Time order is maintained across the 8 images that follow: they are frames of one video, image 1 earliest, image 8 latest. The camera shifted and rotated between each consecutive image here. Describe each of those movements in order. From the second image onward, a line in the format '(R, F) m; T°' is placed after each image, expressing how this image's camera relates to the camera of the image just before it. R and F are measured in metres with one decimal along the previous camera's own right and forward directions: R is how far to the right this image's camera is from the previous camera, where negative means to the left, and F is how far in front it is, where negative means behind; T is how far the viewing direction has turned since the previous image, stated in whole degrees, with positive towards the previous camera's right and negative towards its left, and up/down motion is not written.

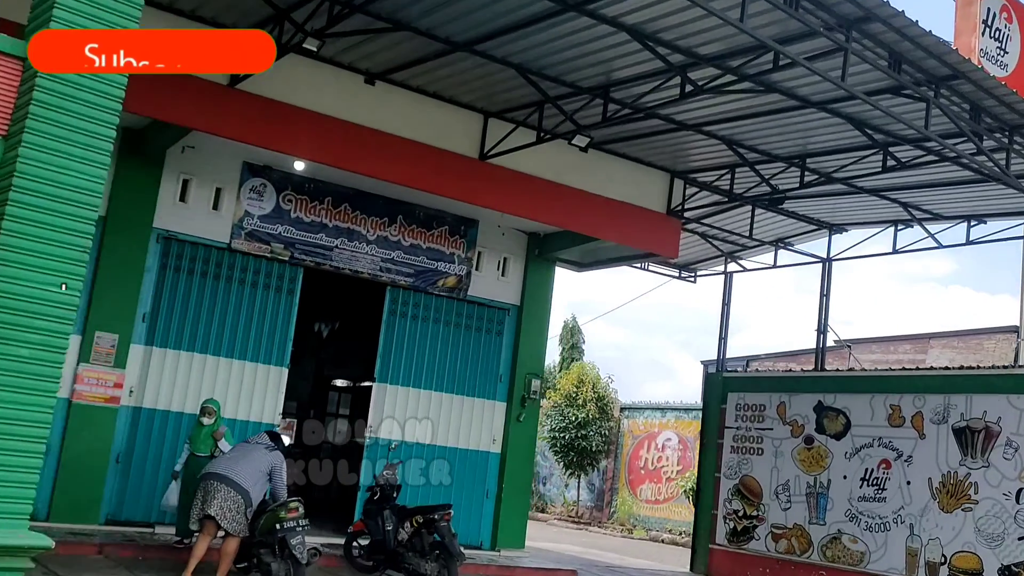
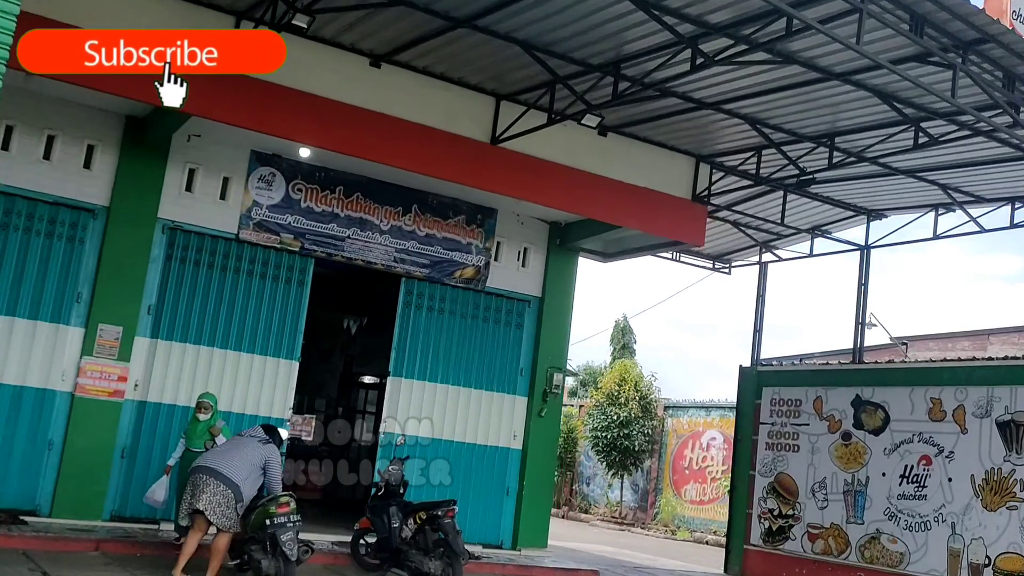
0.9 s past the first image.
(+0.3, +0.4) m; -3°
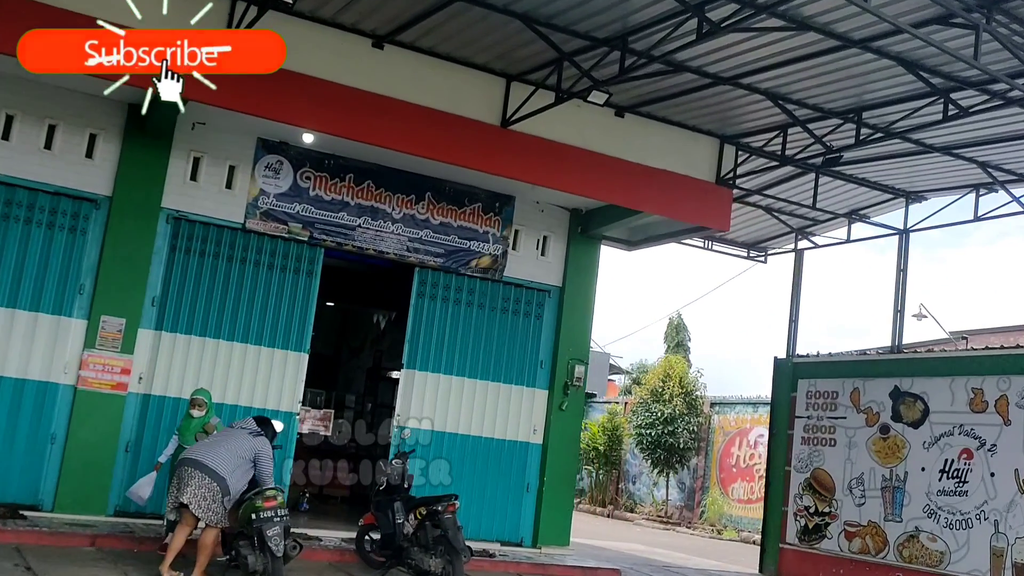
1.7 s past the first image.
(+0.4, +0.4) m; -3°
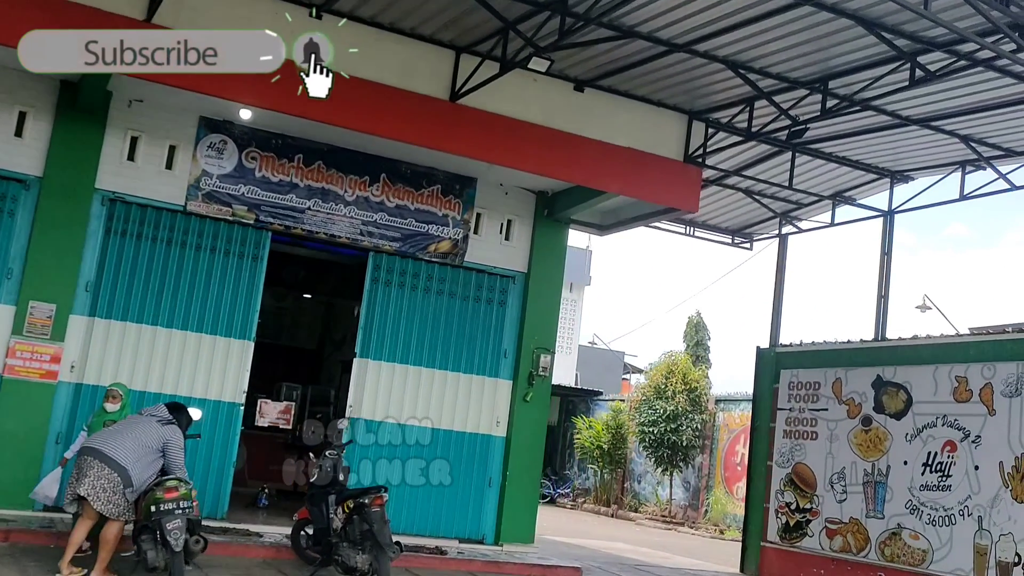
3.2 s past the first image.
(+0.6, +0.5) m; -1°
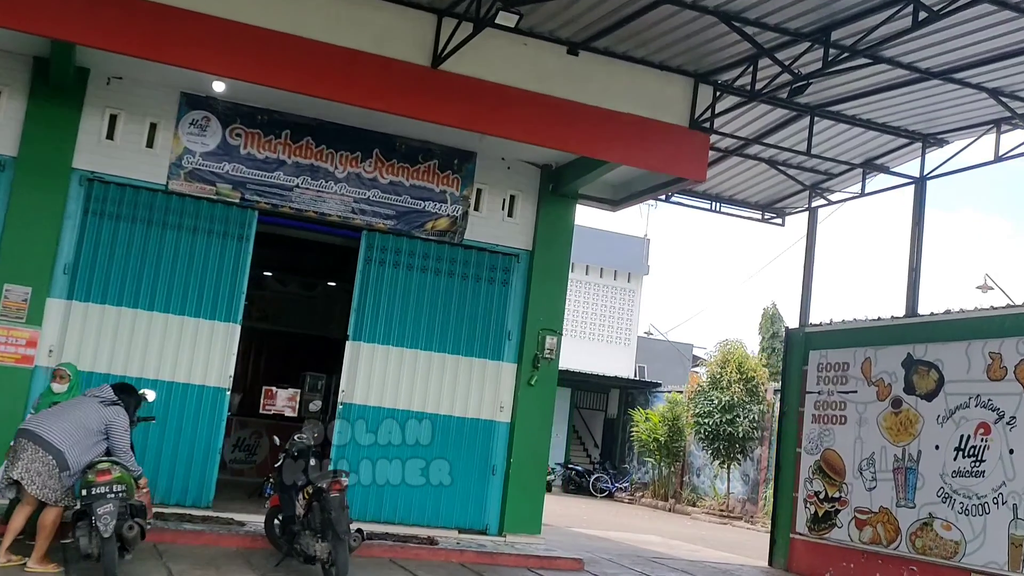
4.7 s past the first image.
(+0.6, +0.5) m; -4°
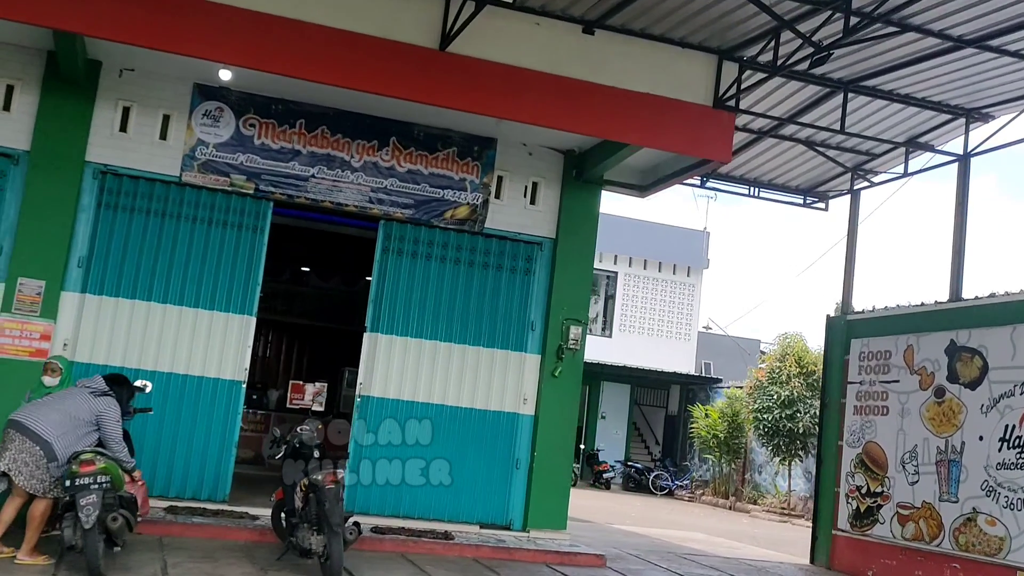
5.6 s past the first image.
(+0.4, +0.3) m; -4°
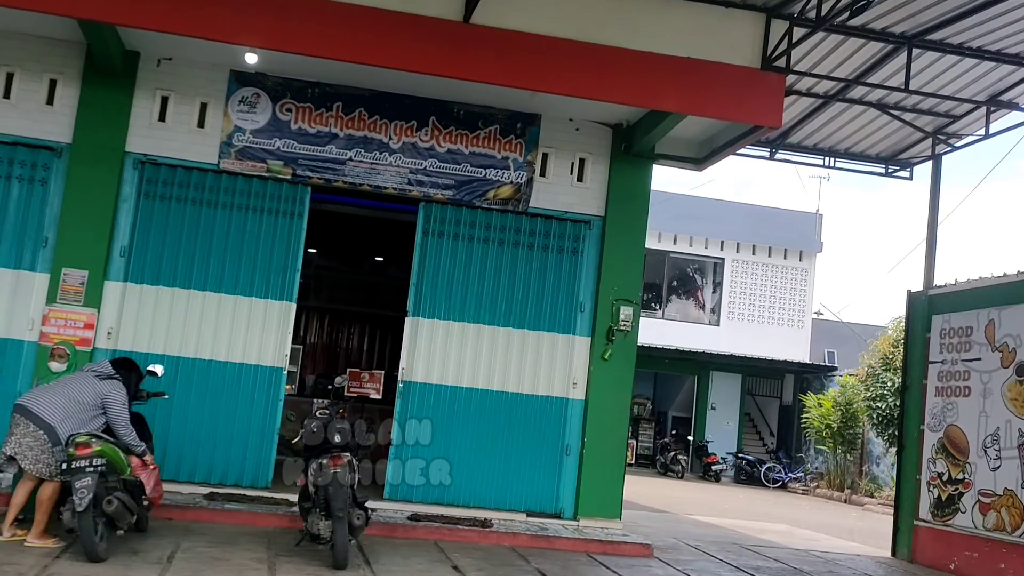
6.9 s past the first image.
(+0.6, +0.4) m; -7°
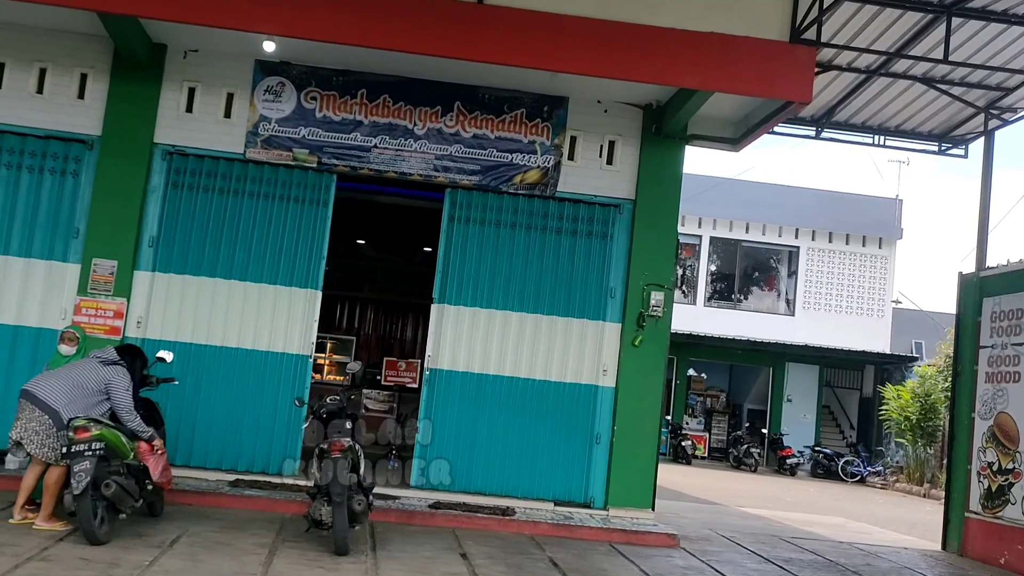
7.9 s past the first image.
(+0.4, +0.2) m; -5°
